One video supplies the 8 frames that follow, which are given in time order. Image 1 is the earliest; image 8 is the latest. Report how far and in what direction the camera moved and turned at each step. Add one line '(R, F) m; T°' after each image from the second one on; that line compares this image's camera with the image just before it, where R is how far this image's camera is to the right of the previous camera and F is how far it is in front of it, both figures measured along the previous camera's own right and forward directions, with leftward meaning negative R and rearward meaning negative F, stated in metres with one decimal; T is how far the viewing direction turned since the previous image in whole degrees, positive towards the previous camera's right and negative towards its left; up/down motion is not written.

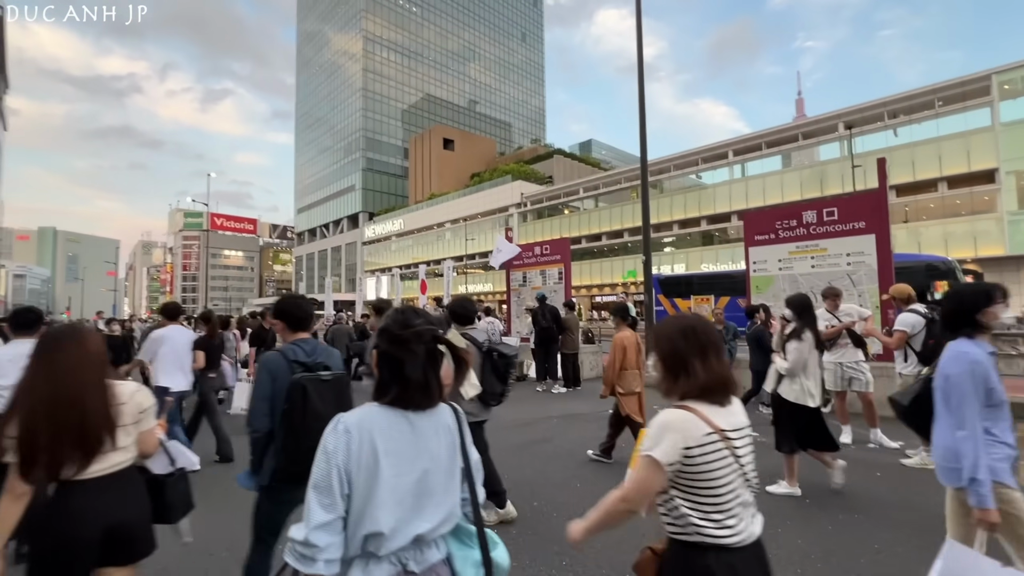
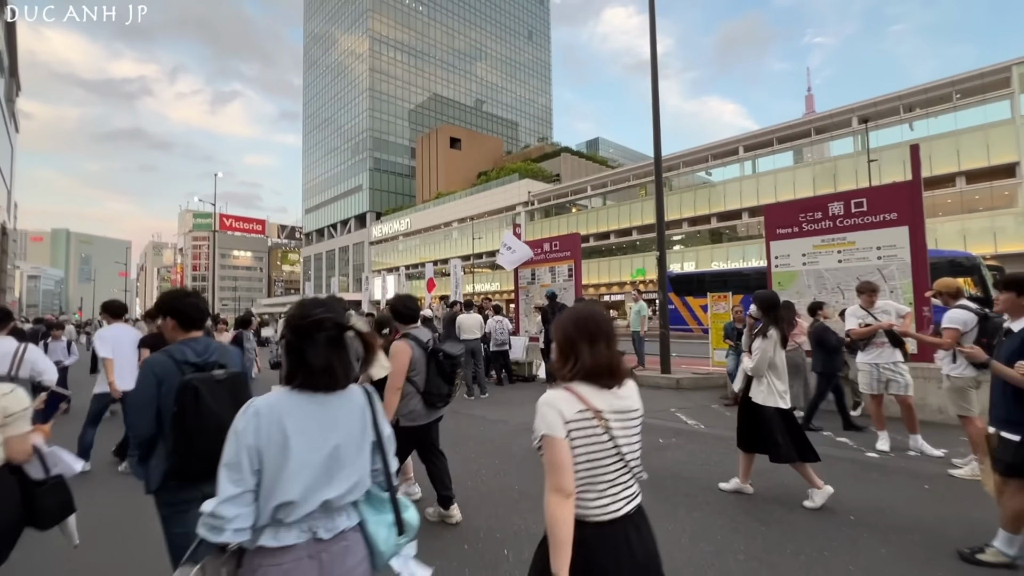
(0.0, +0.4) m; -1°
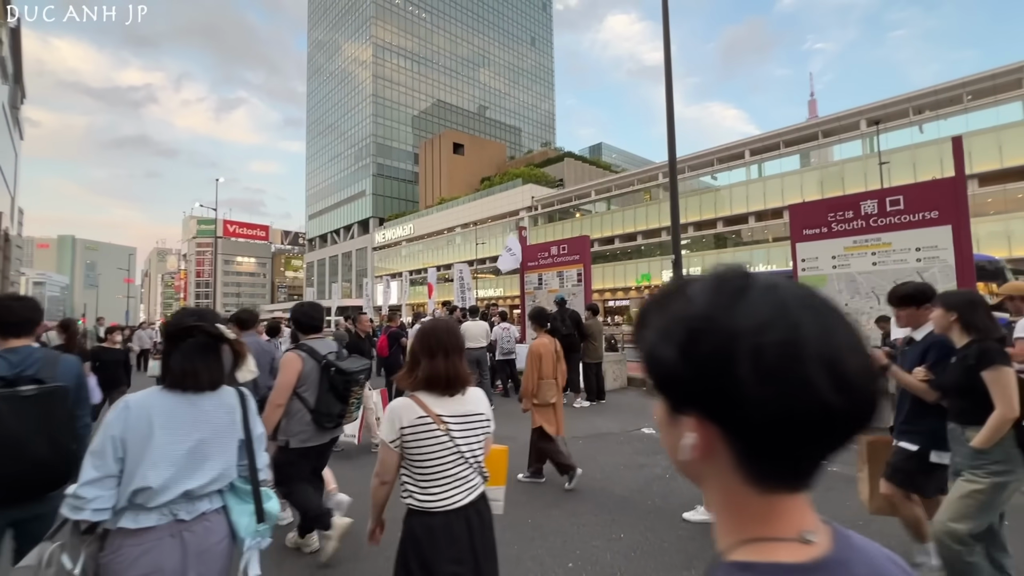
(-0.1, +0.6) m; 0°
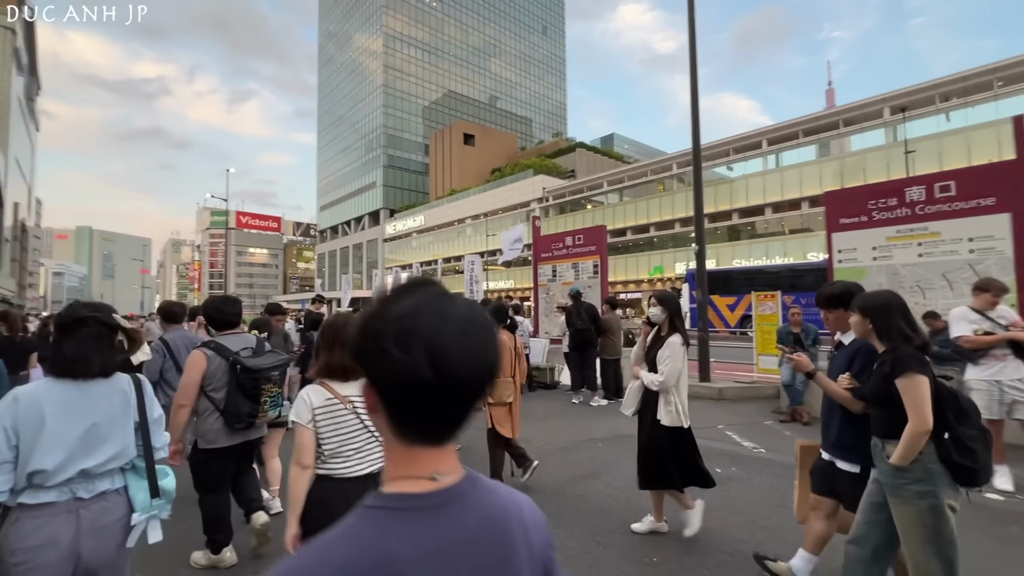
(-0.1, +0.5) m; -1°
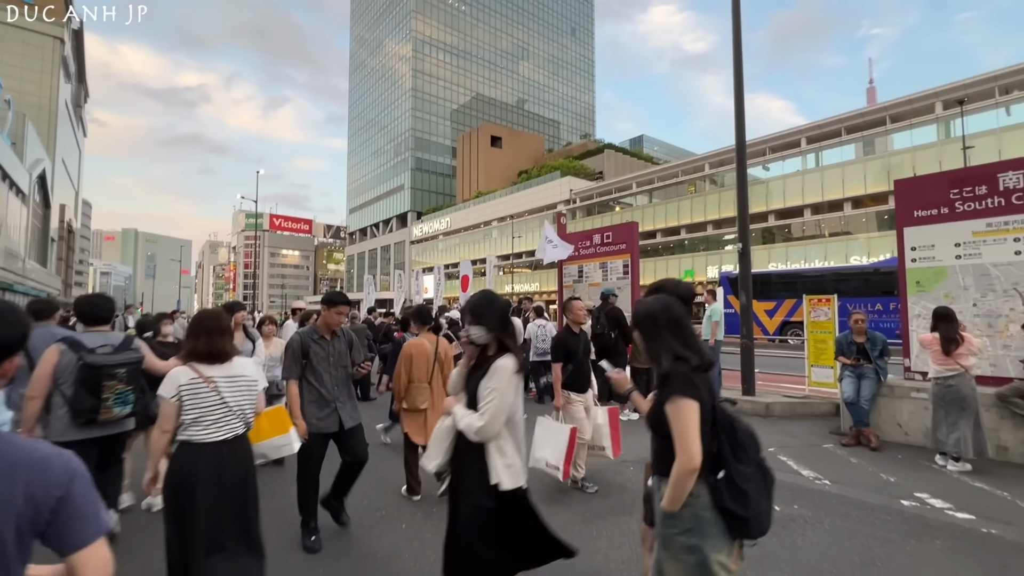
(+0.1, +0.8) m; -3°
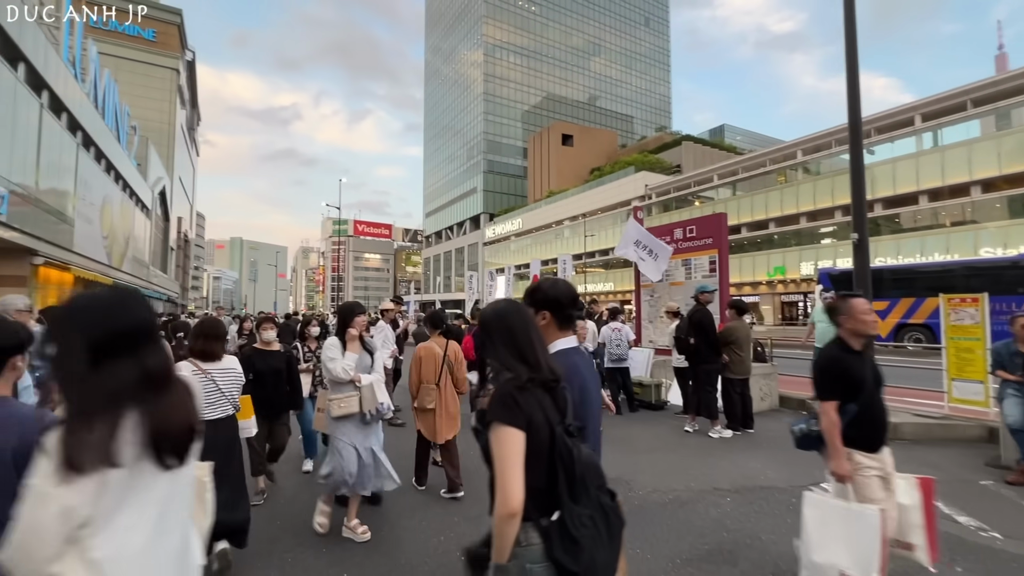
(0.0, +0.6) m; -9°
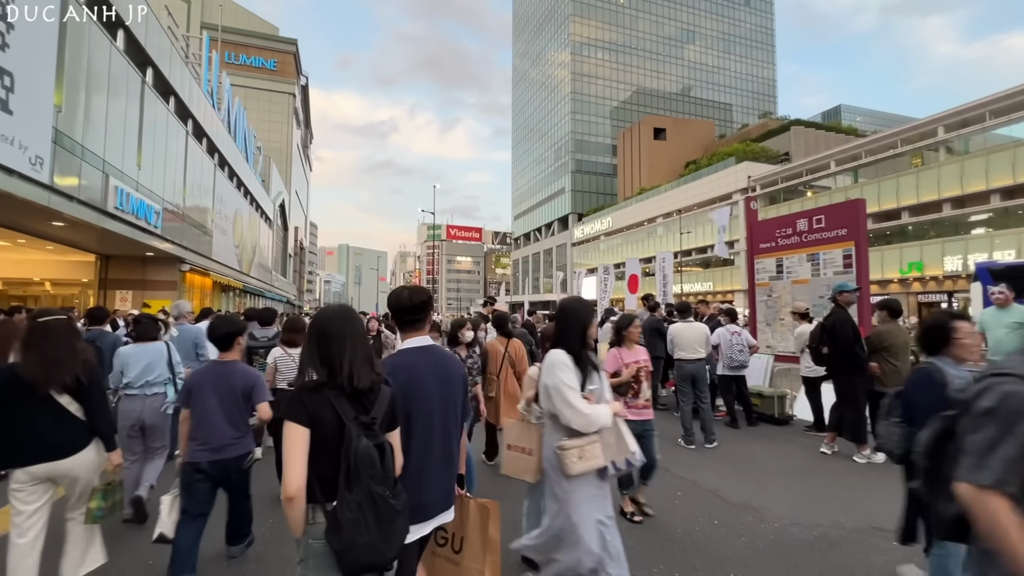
(-0.2, +0.4) m; -11°
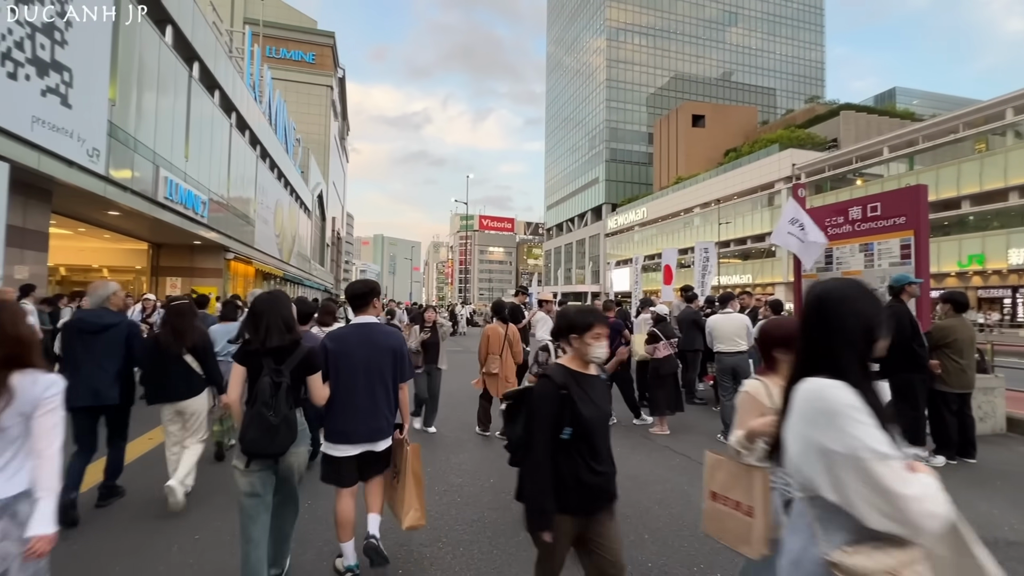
(-0.1, +0.1) m; -4°
